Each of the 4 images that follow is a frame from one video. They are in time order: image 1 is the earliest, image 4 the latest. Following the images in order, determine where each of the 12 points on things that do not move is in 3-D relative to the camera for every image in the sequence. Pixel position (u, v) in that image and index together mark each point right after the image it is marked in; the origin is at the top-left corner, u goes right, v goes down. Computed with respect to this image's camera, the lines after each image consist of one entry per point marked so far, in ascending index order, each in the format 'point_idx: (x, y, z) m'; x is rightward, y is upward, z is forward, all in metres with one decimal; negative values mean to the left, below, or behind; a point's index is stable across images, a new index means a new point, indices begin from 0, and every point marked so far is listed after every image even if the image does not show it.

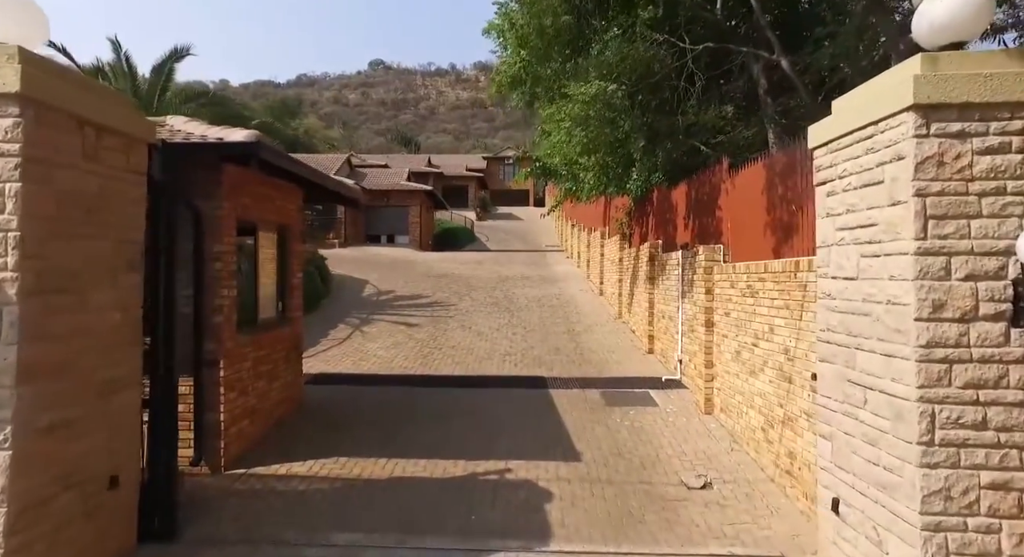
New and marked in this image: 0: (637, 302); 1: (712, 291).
0: (+2.5, -0.5, +12.4) m
1: (+2.3, -0.2, +7.5) m
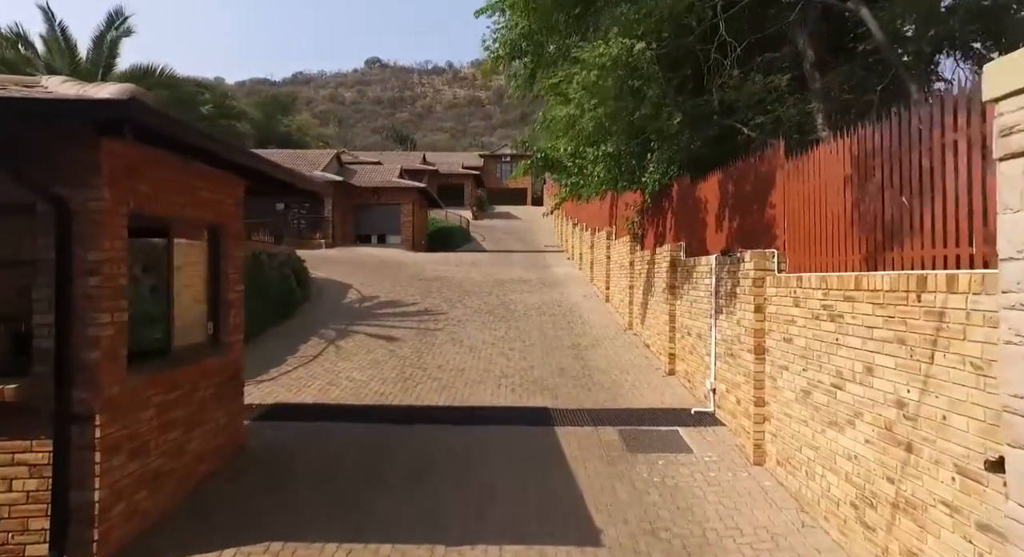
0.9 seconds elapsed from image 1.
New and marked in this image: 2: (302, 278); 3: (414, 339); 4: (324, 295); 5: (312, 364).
0: (+2.4, -0.6, +10.8) m
1: (+2.3, -0.3, +5.9) m
2: (-5.2, -0.1, +15.9) m
3: (-1.8, -1.2, +12.1) m
4: (-4.8, -0.5, +16.4) m
5: (-3.1, -1.4, +10.0) m
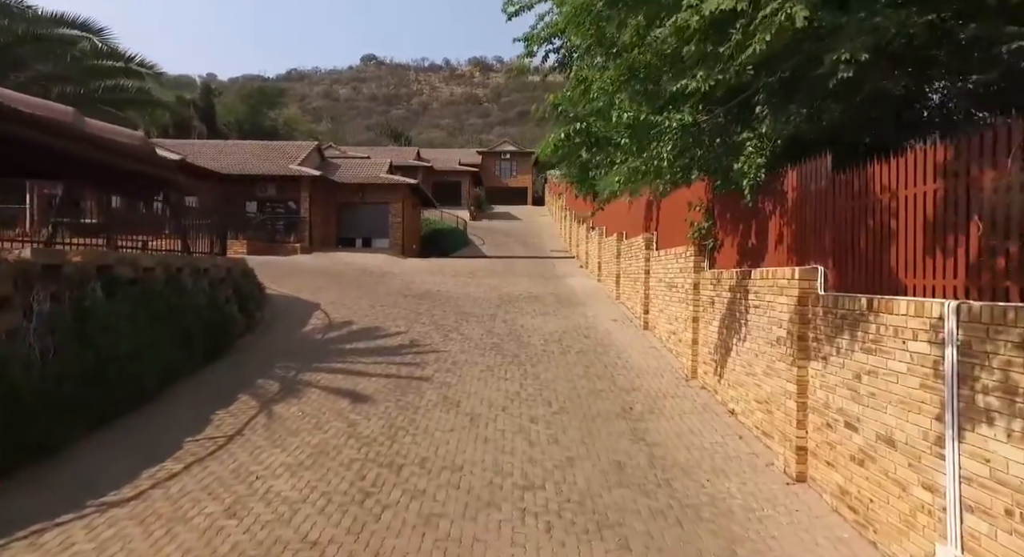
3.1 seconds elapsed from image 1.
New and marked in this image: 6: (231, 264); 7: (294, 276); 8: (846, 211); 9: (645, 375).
0: (+2.7, -1.0, +7.1) m
1: (+2.6, -0.7, +2.2) m
2: (-5.0, -0.5, +12.1) m
3: (-1.6, -1.6, +8.4) m
4: (-4.6, -0.9, +12.7) m
5: (-2.8, -1.7, +6.3) m
6: (-5.5, +0.3, +12.7) m
7: (-6.2, +0.1, +18.4) m
8: (+2.9, +0.6, +5.8) m
9: (+2.0, -1.5, +9.7) m
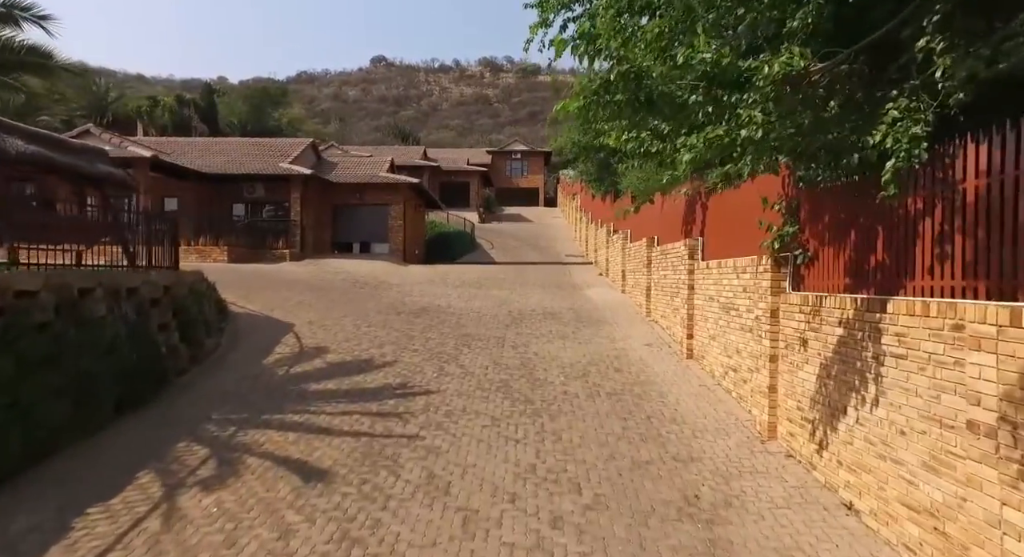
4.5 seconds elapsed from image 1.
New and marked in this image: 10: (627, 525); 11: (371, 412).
0: (+2.8, -1.3, +4.5) m
1: (+2.6, -0.9, -0.4) m
2: (-4.8, -0.8, +9.7) m
3: (-1.5, -1.9, +5.9) m
4: (-4.4, -1.2, +10.2) m
5: (-2.8, -2.0, +3.8) m
6: (-5.3, 0.0, +10.3) m
7: (-6.0, -0.2, +16.0) m
8: (+3.0, +0.4, +3.2) m
9: (+2.1, -1.7, +7.2) m
10: (+0.9, -1.9, +5.2) m
11: (-1.7, -1.6, +8.0) m
